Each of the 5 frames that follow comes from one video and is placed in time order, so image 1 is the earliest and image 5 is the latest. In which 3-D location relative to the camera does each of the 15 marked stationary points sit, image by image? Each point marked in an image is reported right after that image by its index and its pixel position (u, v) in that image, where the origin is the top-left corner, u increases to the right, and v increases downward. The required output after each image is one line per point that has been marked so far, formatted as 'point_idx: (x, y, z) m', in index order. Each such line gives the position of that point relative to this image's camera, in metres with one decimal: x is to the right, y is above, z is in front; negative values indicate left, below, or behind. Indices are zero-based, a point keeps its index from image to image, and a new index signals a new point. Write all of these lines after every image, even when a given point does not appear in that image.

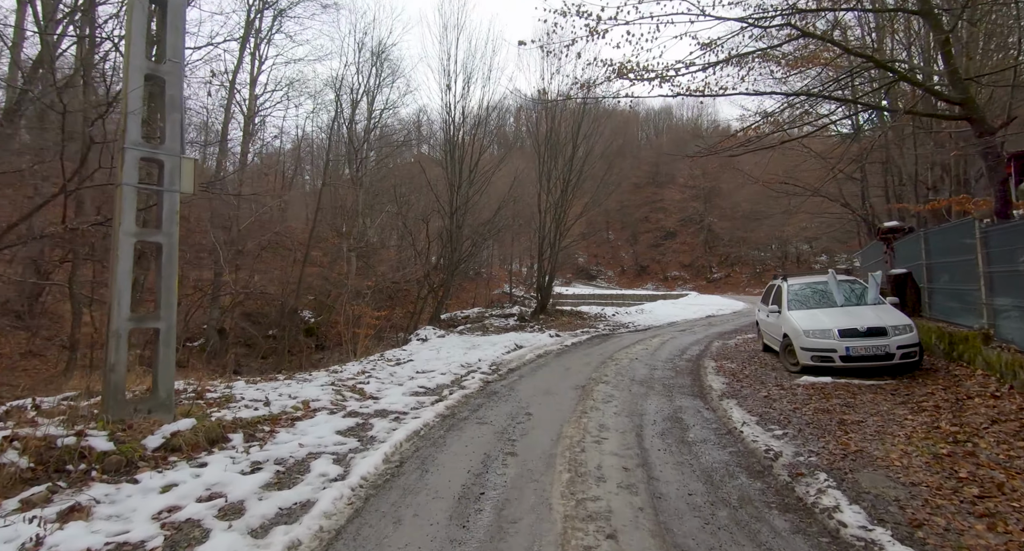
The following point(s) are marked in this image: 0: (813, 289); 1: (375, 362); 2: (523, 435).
0: (+4.4, -0.2, +8.0) m
1: (-2.2, -1.4, +8.8) m
2: (+0.1, -1.4, +4.8) m
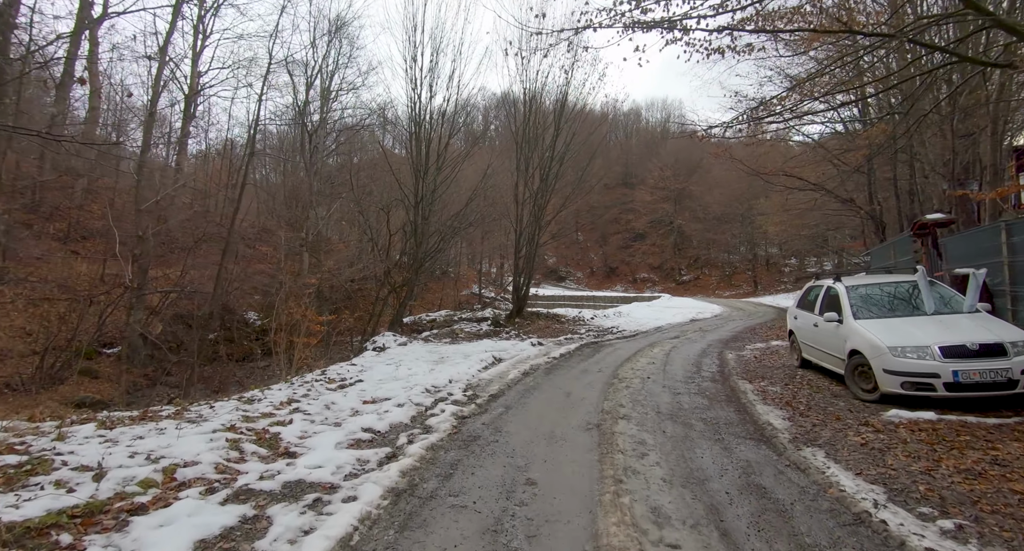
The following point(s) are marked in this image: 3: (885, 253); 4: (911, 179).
0: (+4.2, -0.2, +6.2) m
1: (-2.4, -1.3, +6.6) m
2: (+0.1, -1.3, +2.8) m
3: (+8.6, +0.5, +12.6) m
4: (+9.7, +2.4, +13.4) m
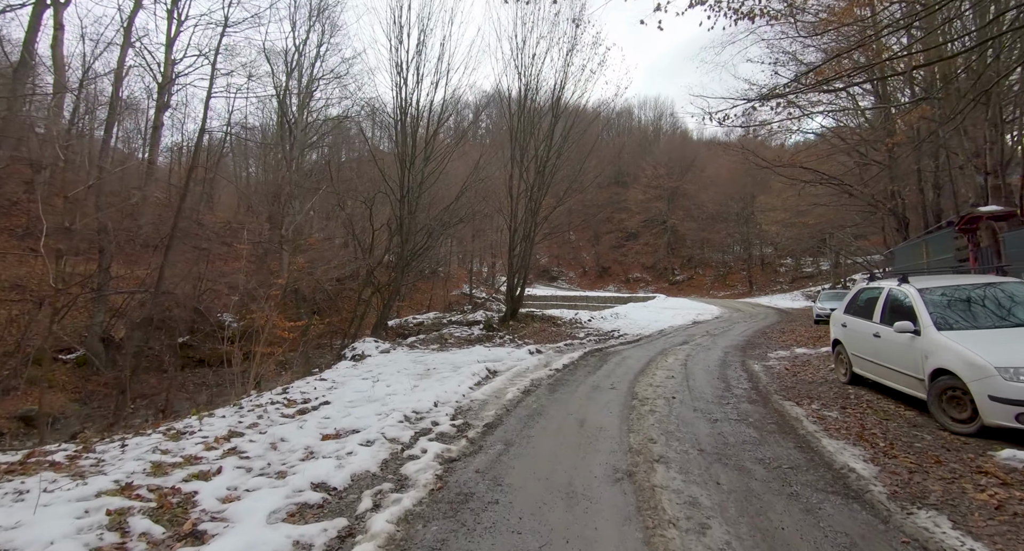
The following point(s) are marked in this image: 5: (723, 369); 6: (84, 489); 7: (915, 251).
0: (+4.2, -0.2, +5.1) m
1: (-2.4, -1.3, +5.4) m
2: (+0.2, -1.3, +1.6) m
3: (+8.5, +0.5, +11.6) m
4: (+9.6, +2.4, +12.3) m
5: (+3.2, -1.4, +8.4) m
6: (-2.4, -1.2, +3.1) m
7: (+8.5, +0.5, +11.6) m
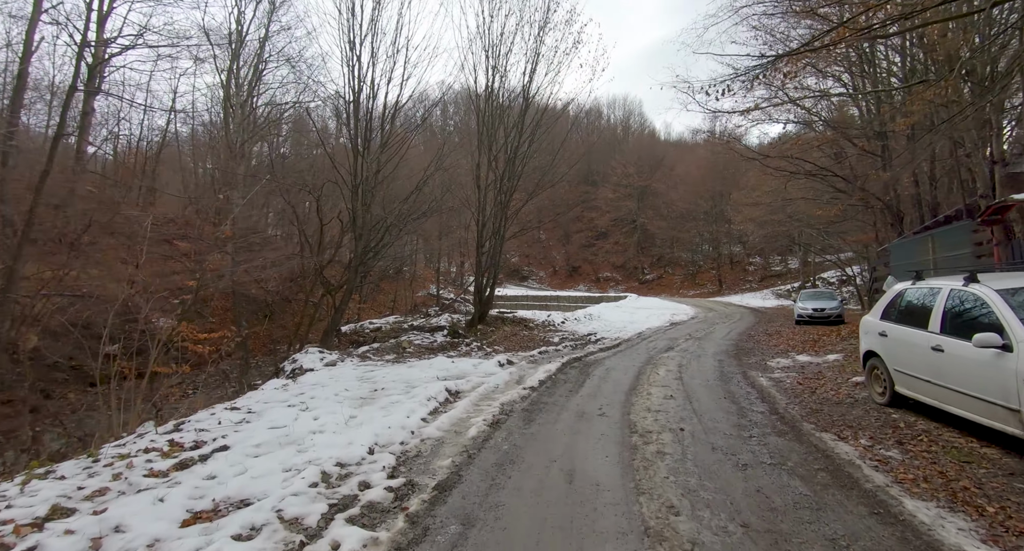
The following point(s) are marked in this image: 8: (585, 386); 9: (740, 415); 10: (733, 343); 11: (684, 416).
0: (+3.9, -0.2, +4.0) m
1: (-2.7, -1.3, +3.9) m
2: (+0.1, -1.3, +0.2) m
3: (+7.9, +0.6, +10.6) m
4: (+8.9, +2.4, +11.5) m
5: (+2.8, -1.4, +7.2) m
6: (-2.6, -1.2, +1.6) m
7: (+7.9, +0.5, +10.7) m
8: (+0.9, -1.4, +6.8) m
9: (+2.2, -1.4, +5.3) m
10: (+5.1, -1.6, +12.7) m
11: (+1.6, -1.3, +5.3) m
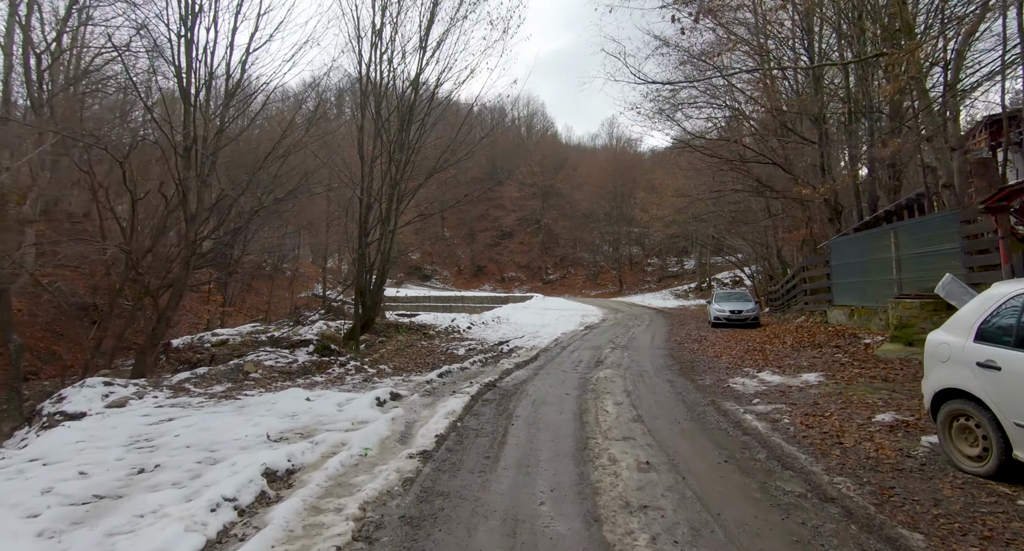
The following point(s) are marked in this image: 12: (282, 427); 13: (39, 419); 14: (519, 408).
0: (+3.4, -0.2, +2.1) m
1: (-3.1, -1.3, +0.8) m
2: (+0.3, -1.3, -2.3) m
3: (+6.2, +0.6, +9.4) m
4: (+7.1, +2.4, +10.4) m
5: (+1.8, -1.4, +5.1) m
6: (-2.5, -1.1, -1.4) m
7: (+6.2, +0.5, +9.4) m
8: (0.0, -1.3, +4.3) m
9: (+1.5, -1.3, +3.1) m
10: (+3.0, -1.5, +10.9) m
11: (+1.0, -1.3, +3.0) m
12: (-2.1, -1.3, +4.9) m
13: (-5.2, -1.6, +6.1) m
14: (+0.1, -1.3, +5.6) m
